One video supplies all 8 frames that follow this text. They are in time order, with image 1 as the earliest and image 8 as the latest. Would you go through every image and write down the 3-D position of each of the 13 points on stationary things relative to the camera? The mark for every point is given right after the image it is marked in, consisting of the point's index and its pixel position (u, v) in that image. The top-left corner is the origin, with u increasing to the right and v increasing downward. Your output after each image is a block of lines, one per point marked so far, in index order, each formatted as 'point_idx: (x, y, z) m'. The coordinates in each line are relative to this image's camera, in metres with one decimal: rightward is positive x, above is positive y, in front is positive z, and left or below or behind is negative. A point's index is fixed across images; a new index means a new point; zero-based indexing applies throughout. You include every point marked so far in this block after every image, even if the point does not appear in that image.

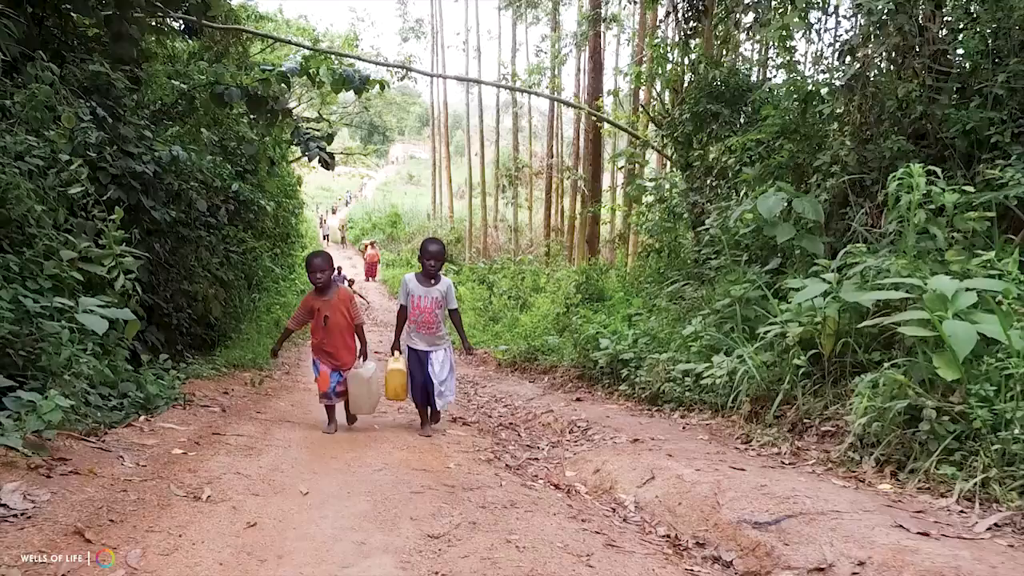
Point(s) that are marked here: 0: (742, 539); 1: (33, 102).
0: (+0.8, -0.8, +3.0) m
1: (-2.6, +1.0, +4.8) m
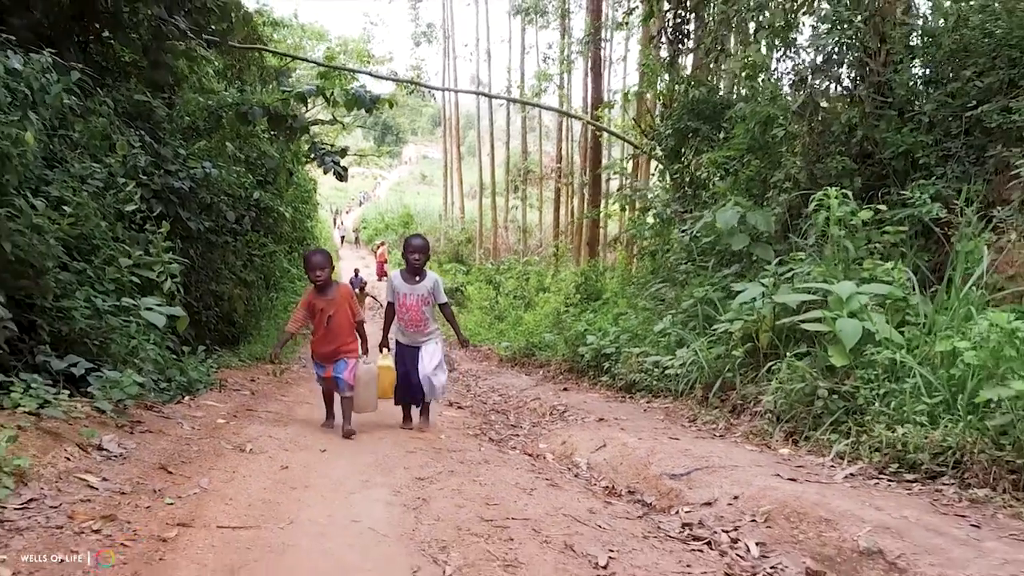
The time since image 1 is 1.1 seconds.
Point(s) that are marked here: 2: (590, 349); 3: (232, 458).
0: (+0.6, -0.9, +3.9) m
1: (-2.7, +1.0, +5.7) m
2: (+0.8, -0.6, +8.7) m
3: (-1.1, -0.7, +3.6) m
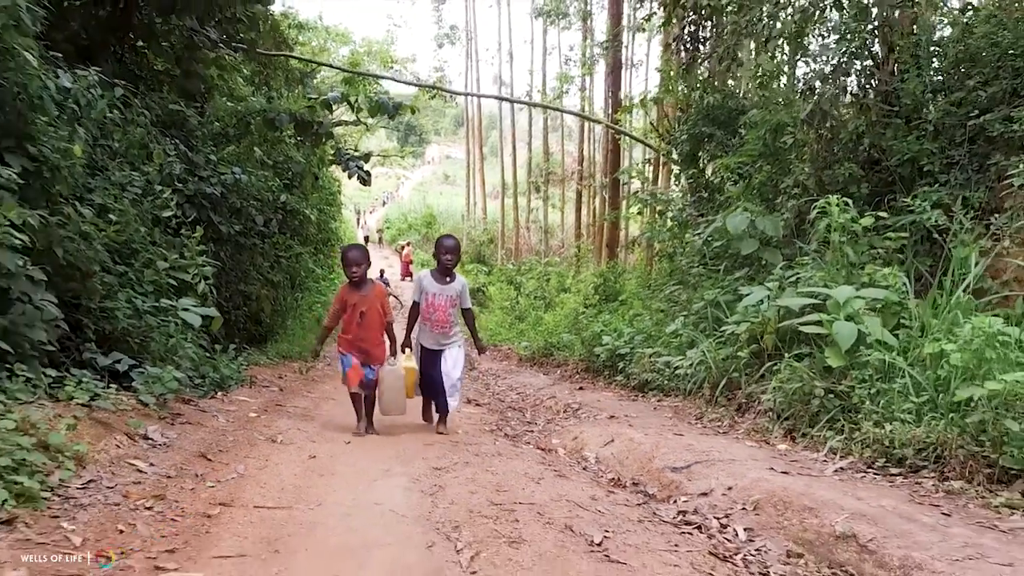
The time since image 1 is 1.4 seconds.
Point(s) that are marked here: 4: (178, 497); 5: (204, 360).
0: (+0.7, -0.9, +4.1) m
1: (-2.6, +1.0, +6.1) m
2: (+0.9, -0.6, +8.9) m
3: (-1.1, -0.7, +3.9) m
4: (-1.1, -0.7, +2.9) m
5: (-2.0, -0.5, +5.8) m
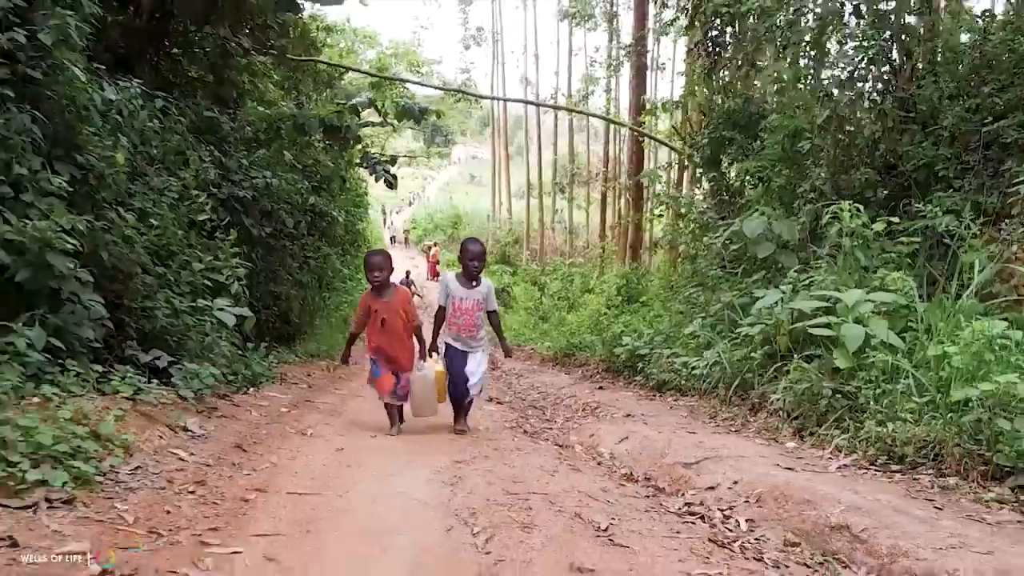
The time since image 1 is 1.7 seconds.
0: (+0.8, -0.9, +4.3) m
1: (-2.4, +1.0, +6.4) m
2: (+1.2, -0.6, +9.1) m
3: (-1.0, -0.7, +4.2) m
4: (-1.0, -0.7, +3.2) m
5: (-1.9, -0.5, +6.1) m
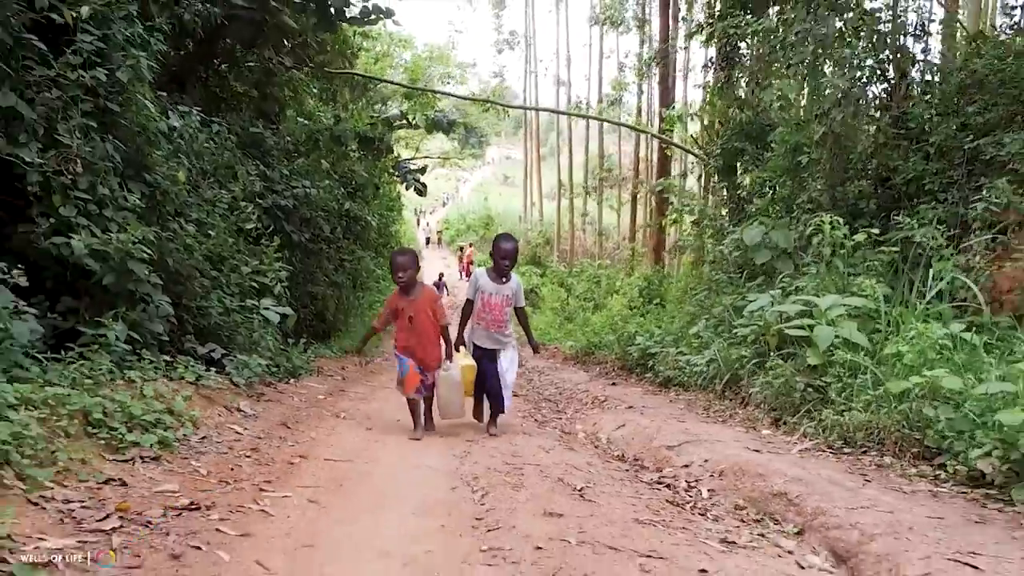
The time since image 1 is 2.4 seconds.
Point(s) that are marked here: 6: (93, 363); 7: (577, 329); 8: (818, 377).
0: (+0.8, -0.9, +4.9) m
1: (-2.3, +1.0, +7.1) m
2: (+1.4, -0.7, +9.7) m
3: (-1.0, -0.7, +4.9) m
4: (-1.1, -0.7, +3.9) m
5: (-1.8, -0.5, +6.8) m
6: (-1.8, -0.3, +3.9) m
7: (+1.1, -0.7, +15.5) m
8: (+1.8, -0.5, +5.4) m
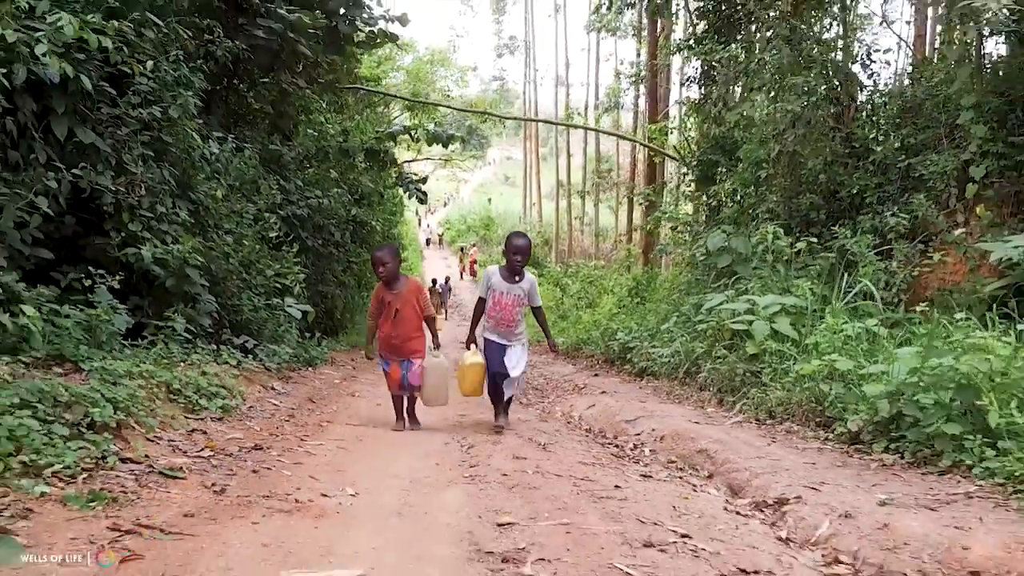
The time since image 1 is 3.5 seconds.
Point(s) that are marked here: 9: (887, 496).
0: (+0.7, -0.9, +6.0) m
1: (-2.4, +1.0, +8.1) m
2: (+1.3, -0.7, +10.8) m
3: (-1.1, -0.7, +5.9) m
4: (-1.2, -0.7, +4.9) m
5: (-1.9, -0.5, +7.9) m
6: (-1.9, -0.3, +4.9) m
7: (+1.0, -0.7, +16.6) m
8: (+1.7, -0.5, +6.4) m
9: (+1.4, -0.8, +3.4) m
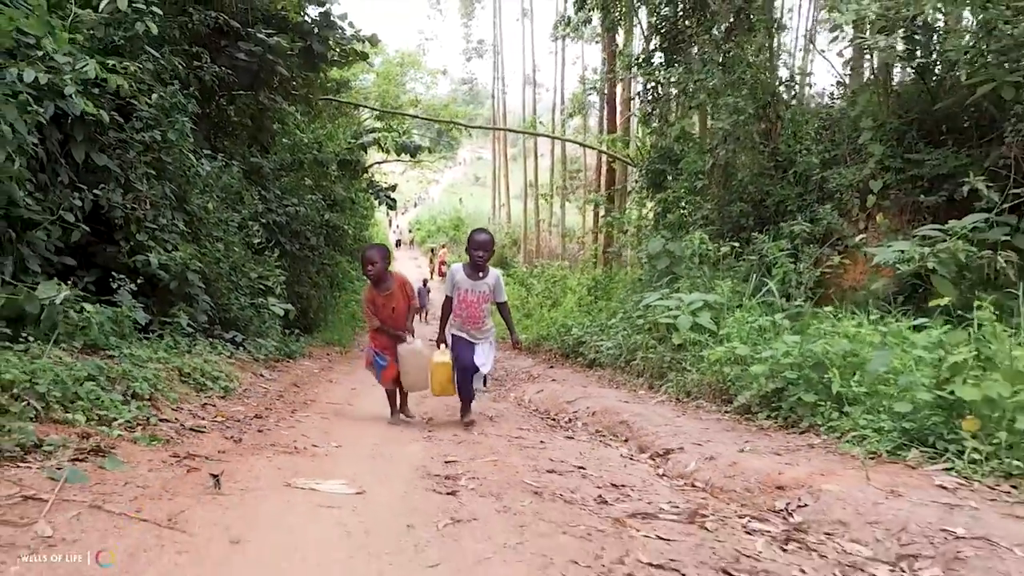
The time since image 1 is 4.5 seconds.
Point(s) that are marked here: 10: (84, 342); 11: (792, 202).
0: (+0.4, -0.9, +7.0) m
1: (-2.8, +1.0, +9.0) m
2: (+0.8, -0.7, +11.7) m
3: (-1.4, -0.7, +6.9) m
4: (-1.5, -0.7, +5.8) m
5: (-2.3, -0.5, +8.8) m
6: (-2.2, -0.3, +5.8) m
7: (+0.4, -0.7, +17.5) m
8: (+1.4, -0.5, +7.4) m
9: (+1.2, -0.8, +4.4) m
10: (-2.2, -0.3, +4.6) m
11: (+3.1, +0.9, +9.8) m
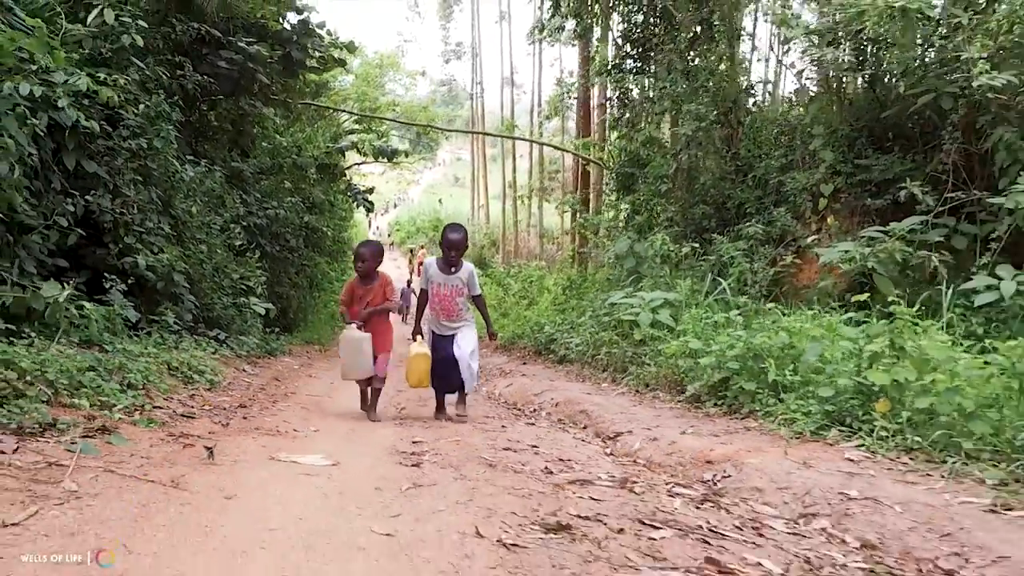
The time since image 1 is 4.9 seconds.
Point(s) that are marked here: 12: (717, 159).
0: (+0.1, -0.9, +7.4) m
1: (-3.1, +1.0, +9.4) m
2: (+0.4, -0.6, +12.2) m
3: (-1.7, -0.7, +7.2) m
4: (-1.7, -0.7, +6.2) m
5: (-2.6, -0.5, +9.1) m
6: (-2.5, -0.3, +6.2) m
7: (-0.1, -0.7, +18.0) m
8: (+1.1, -0.5, +7.9) m
9: (+1.0, -0.8, +4.9) m
10: (-2.4, -0.3, +5.0) m
11: (+2.8, +1.0, +10.3) m
12: (+2.4, +1.5, +10.6) m
